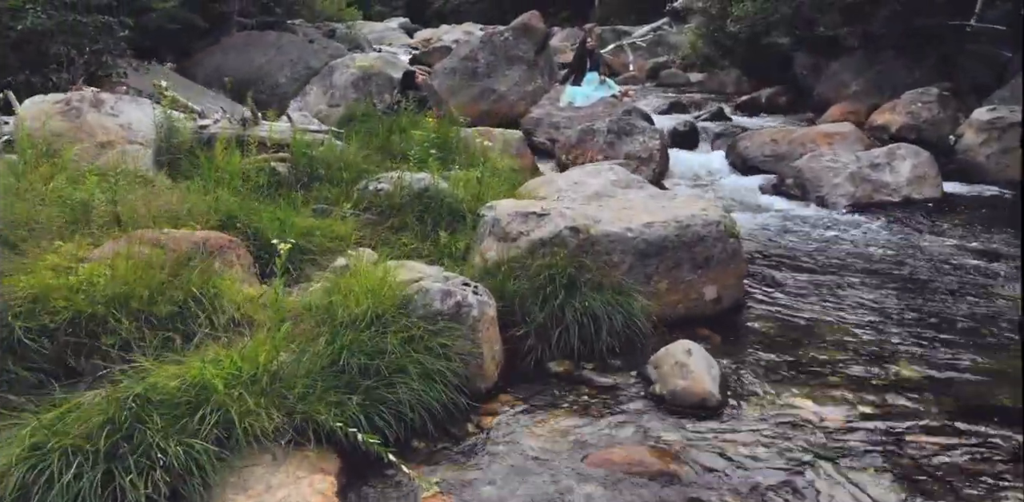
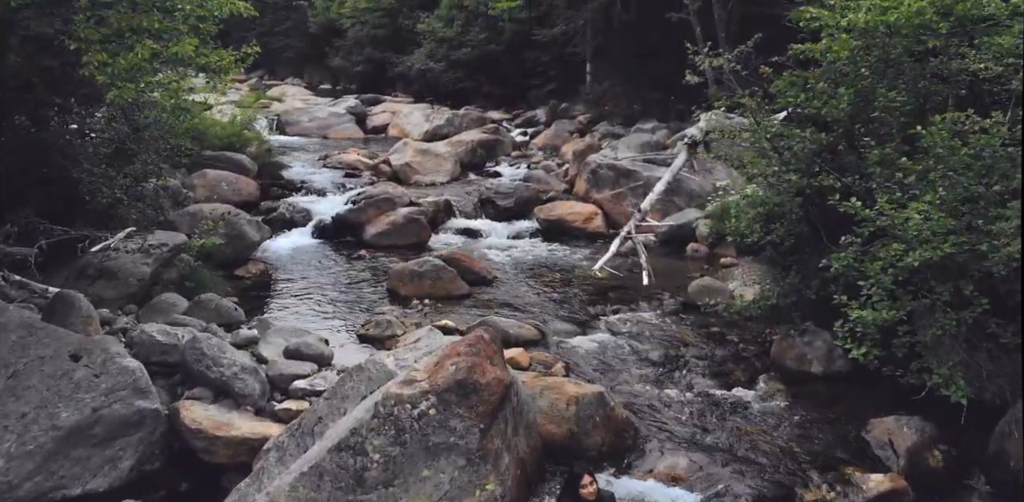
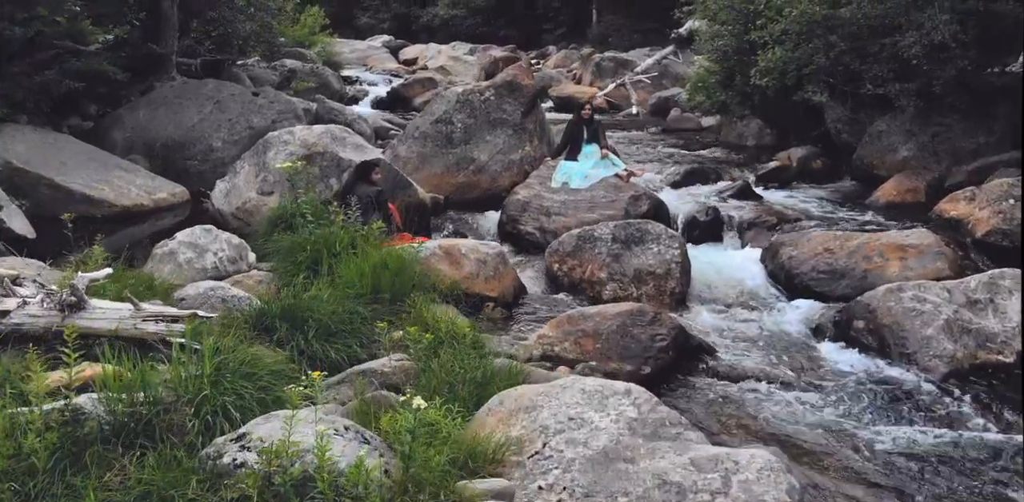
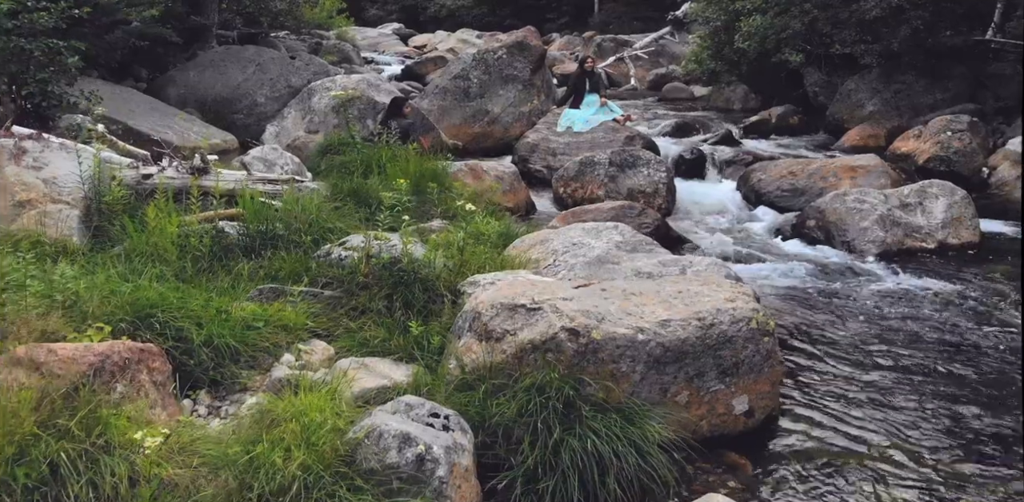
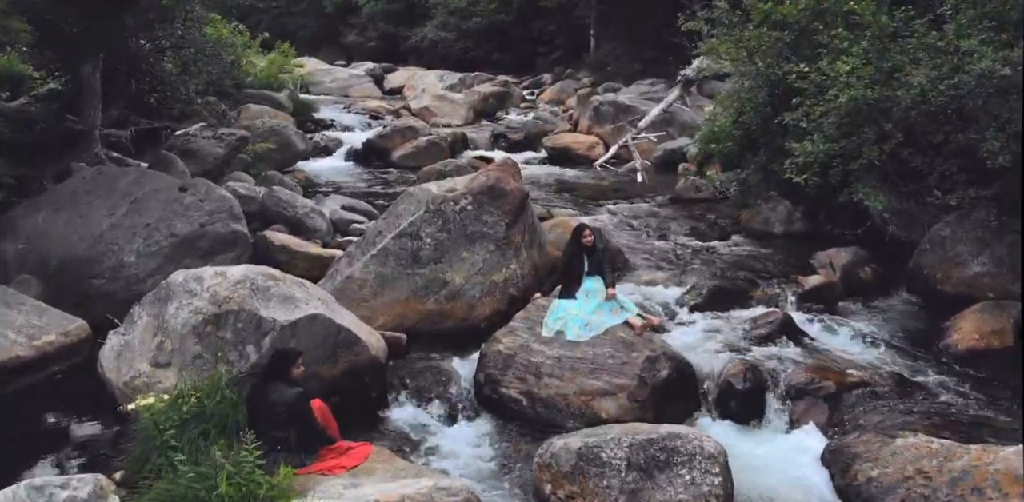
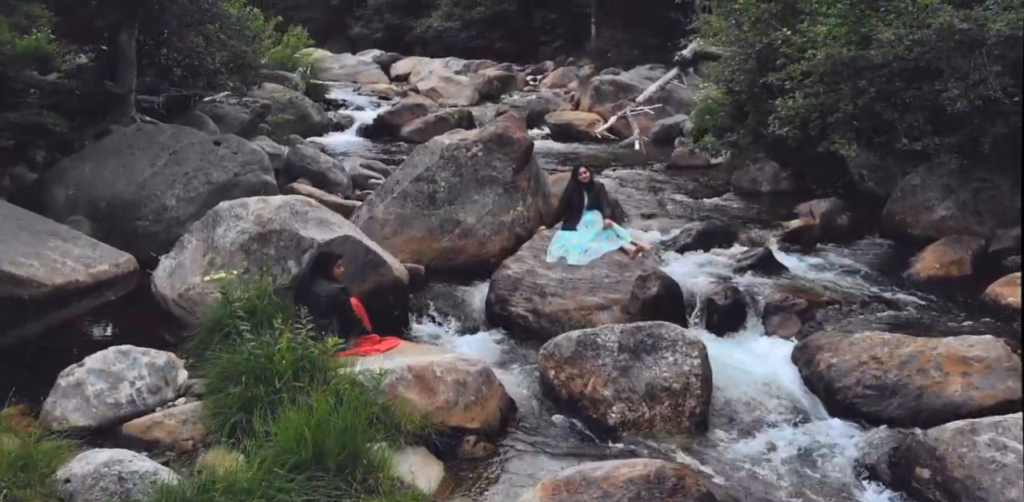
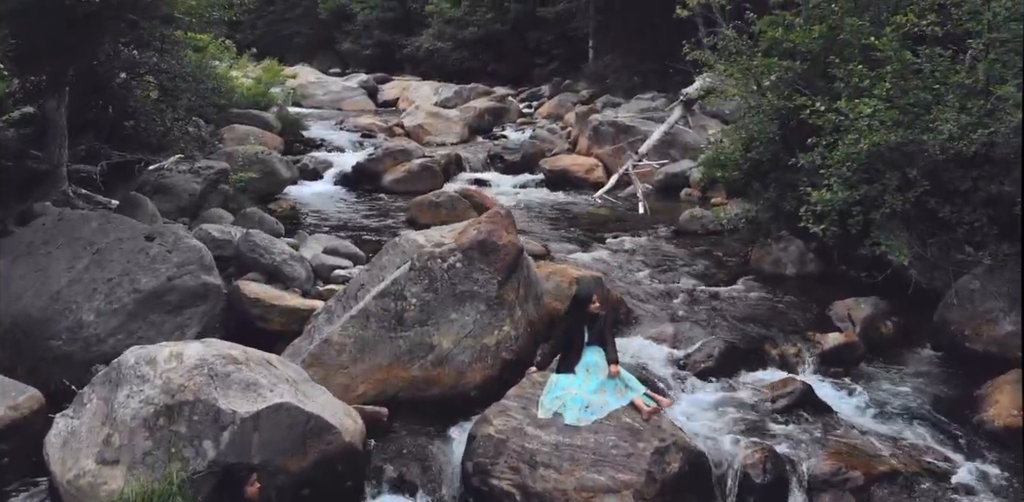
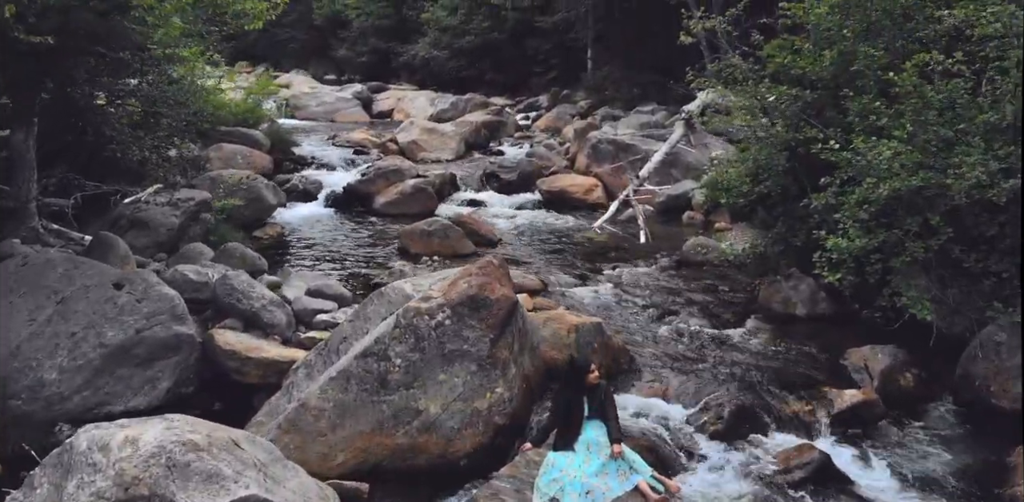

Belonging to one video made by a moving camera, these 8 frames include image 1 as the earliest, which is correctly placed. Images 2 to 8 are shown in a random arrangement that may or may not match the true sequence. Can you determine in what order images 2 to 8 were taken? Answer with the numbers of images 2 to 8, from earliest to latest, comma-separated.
4, 3, 6, 5, 7, 8, 2
